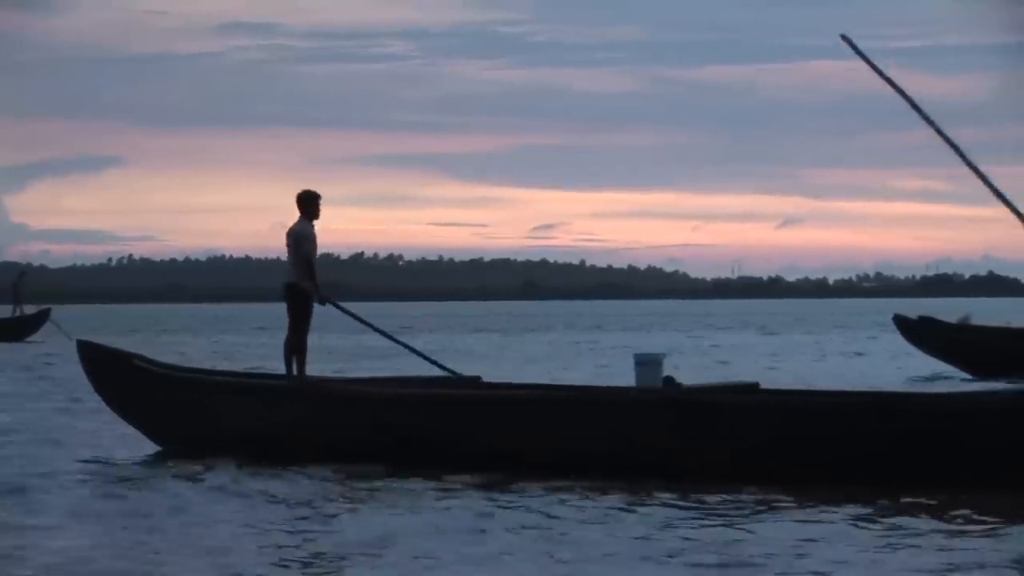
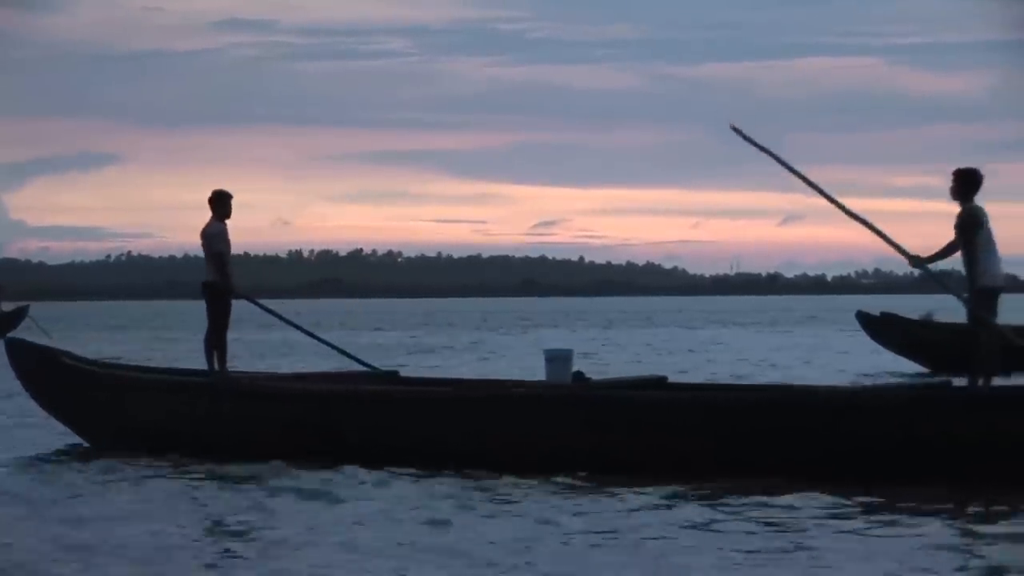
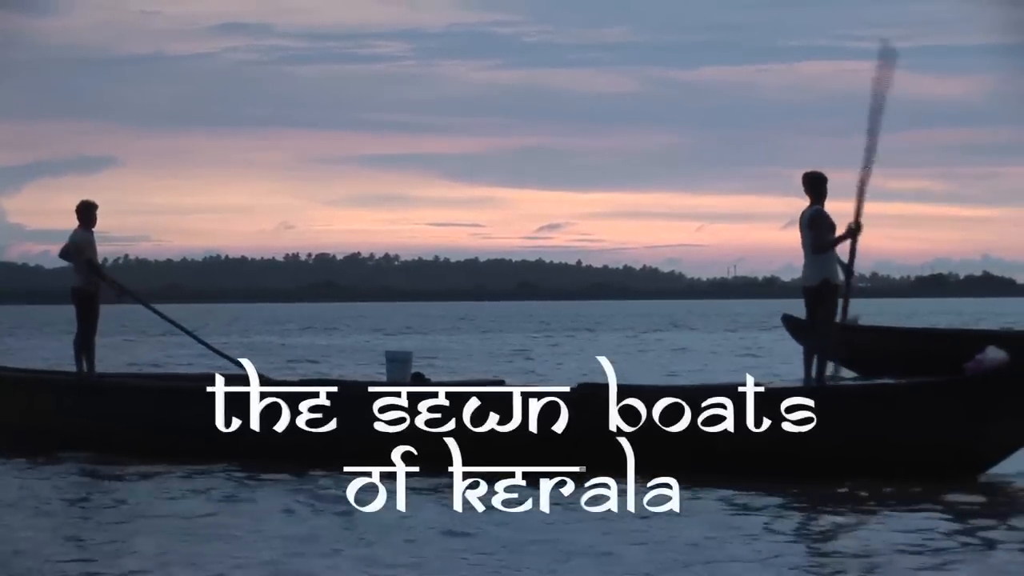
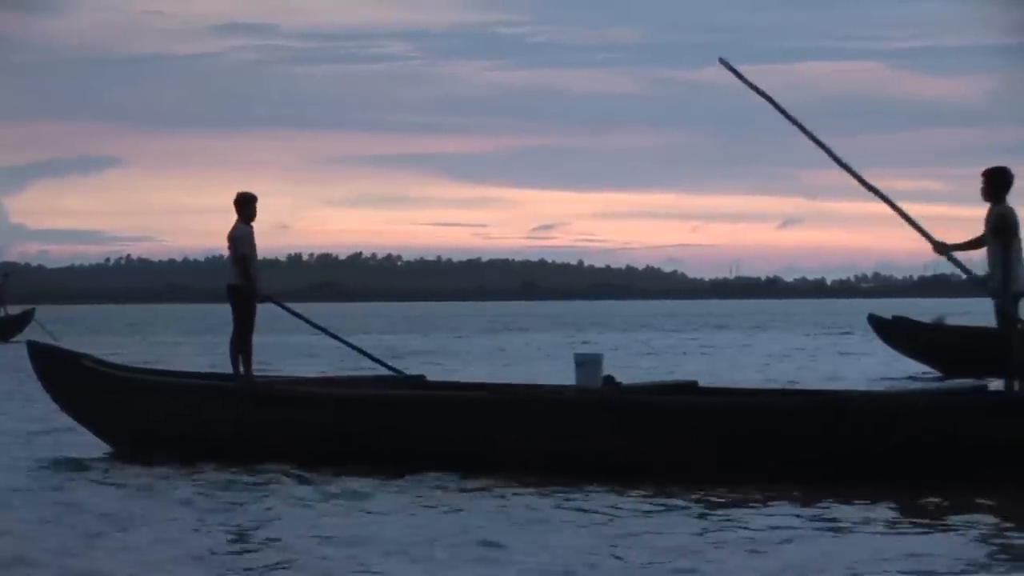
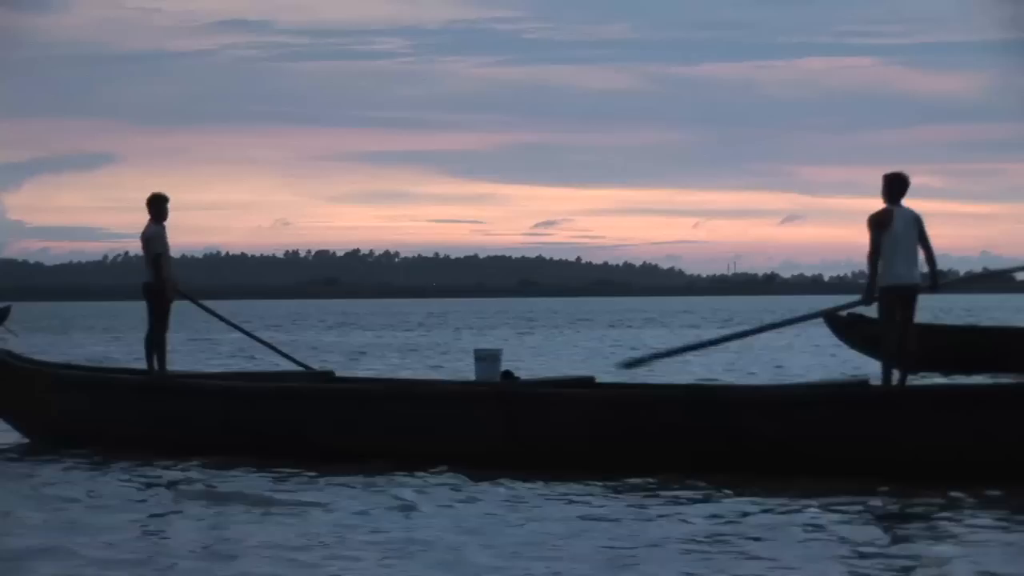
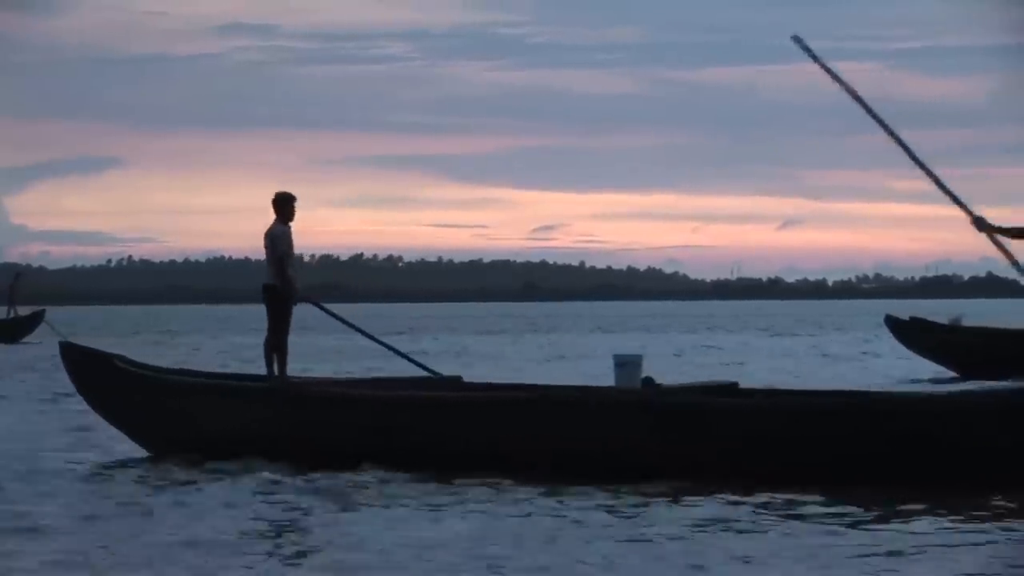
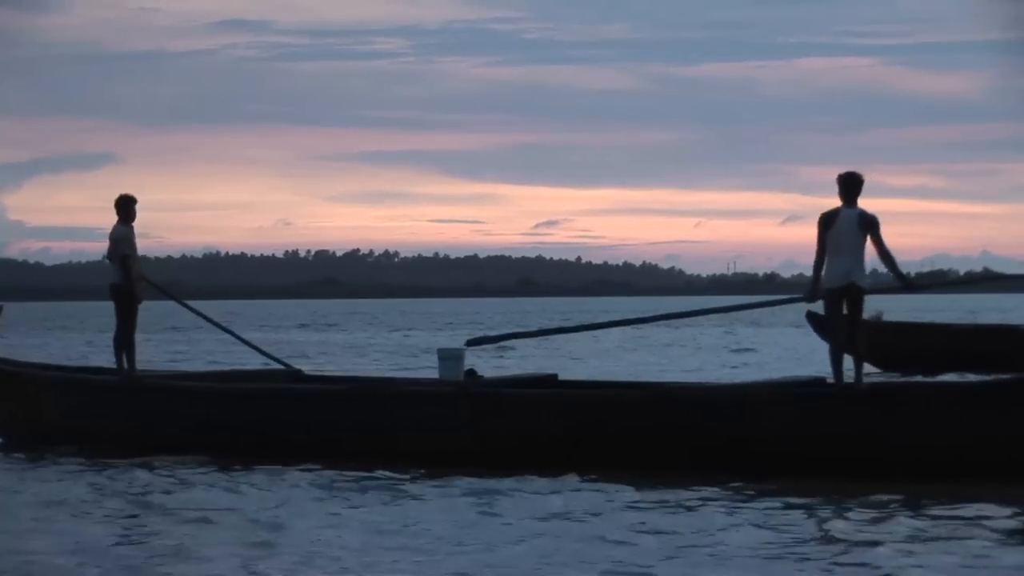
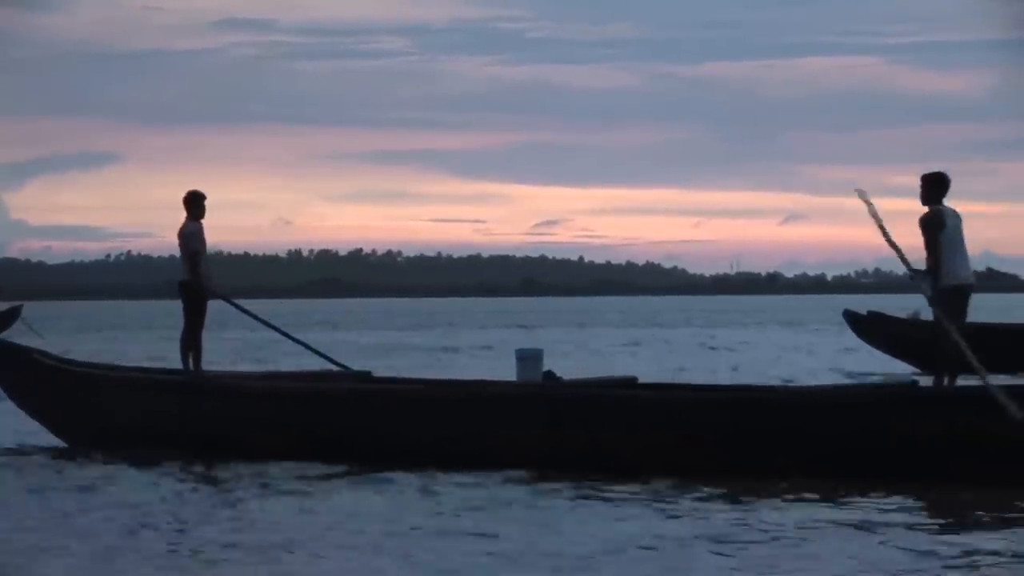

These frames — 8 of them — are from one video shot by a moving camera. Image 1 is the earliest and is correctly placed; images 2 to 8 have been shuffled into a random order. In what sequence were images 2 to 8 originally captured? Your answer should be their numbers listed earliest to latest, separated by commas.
6, 4, 2, 8, 5, 7, 3
